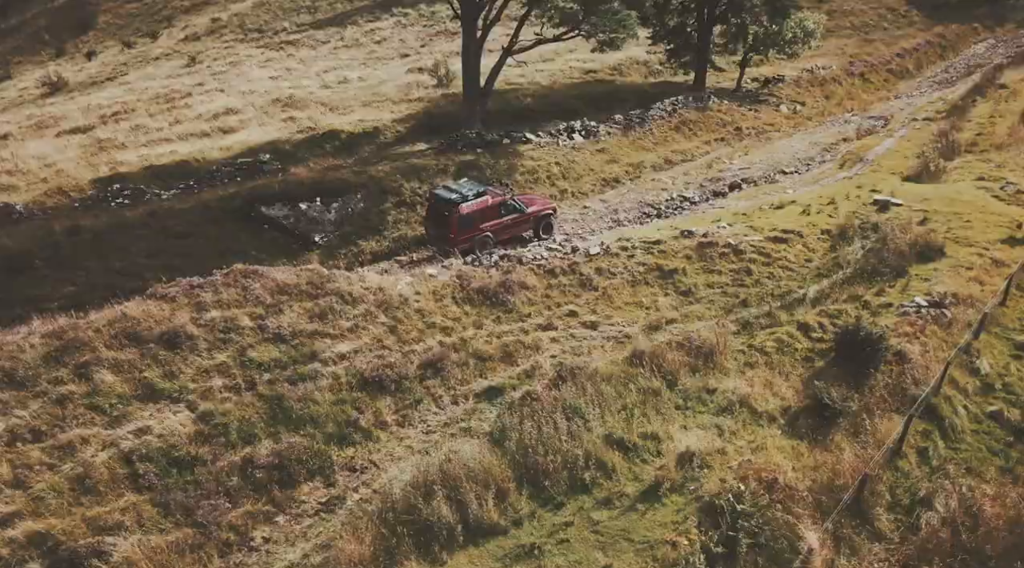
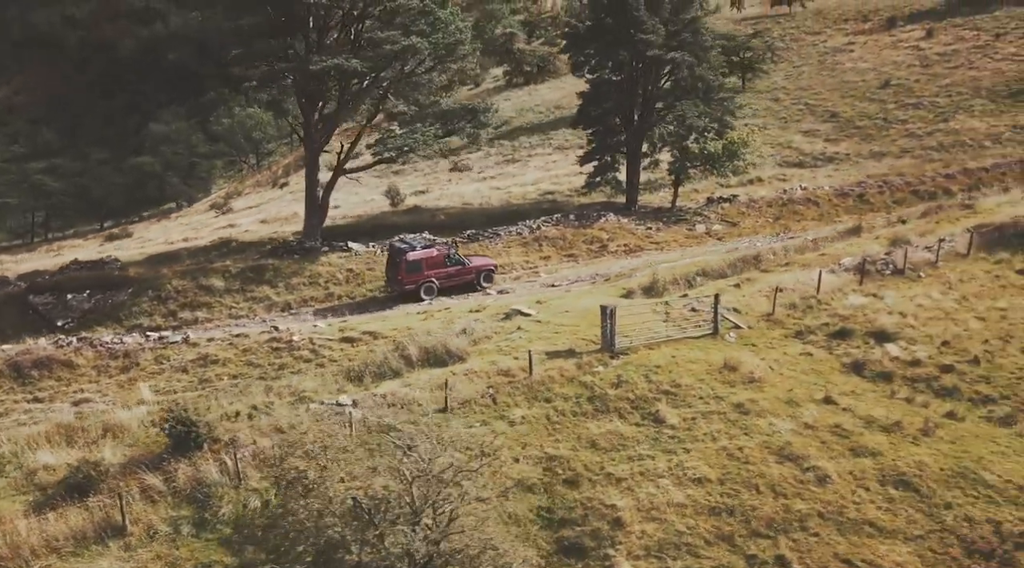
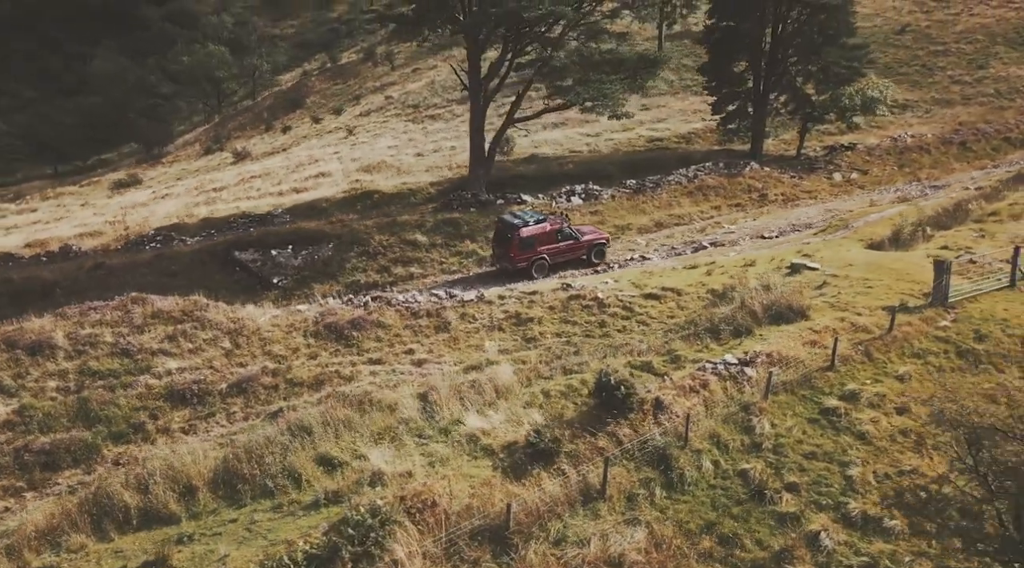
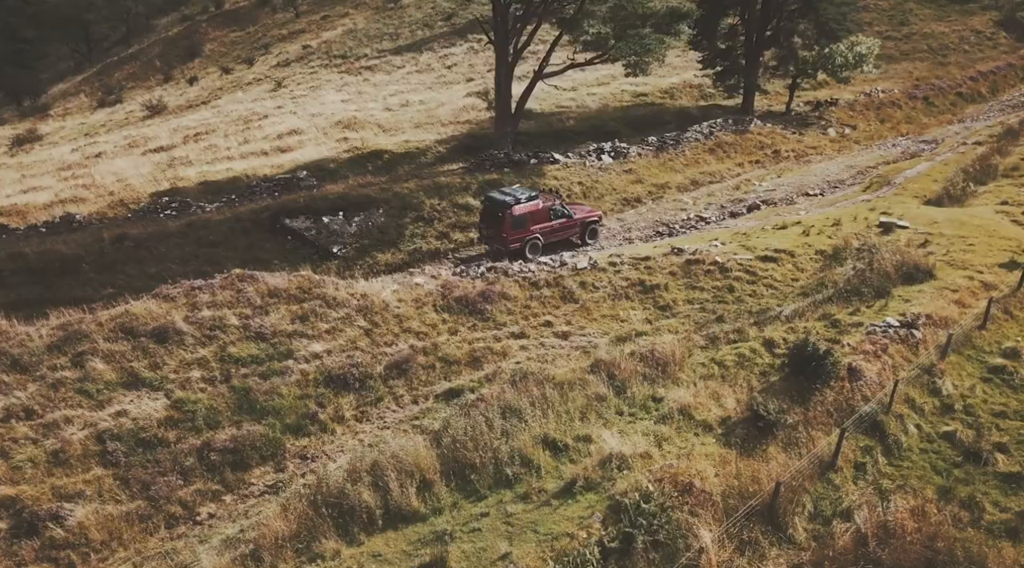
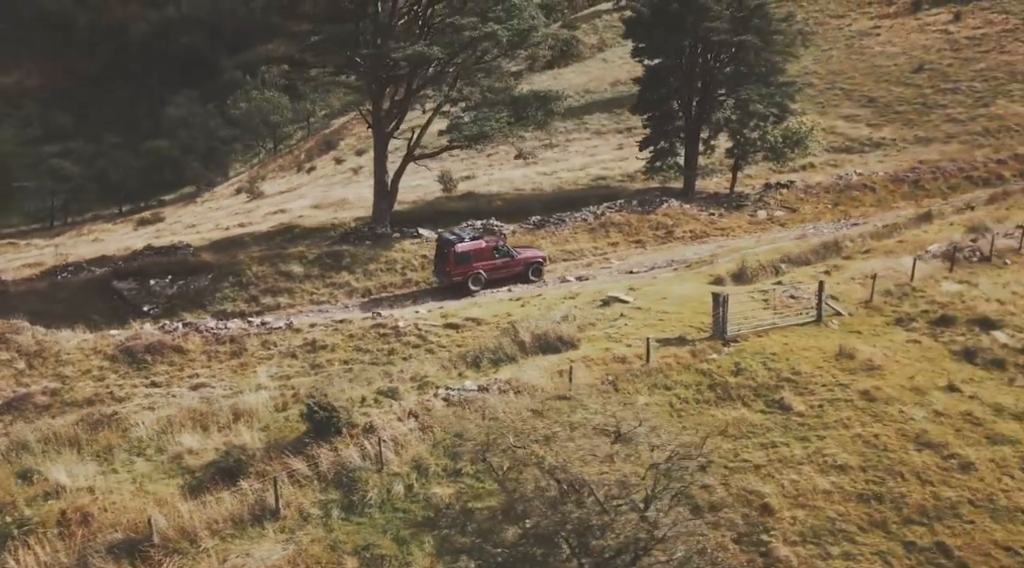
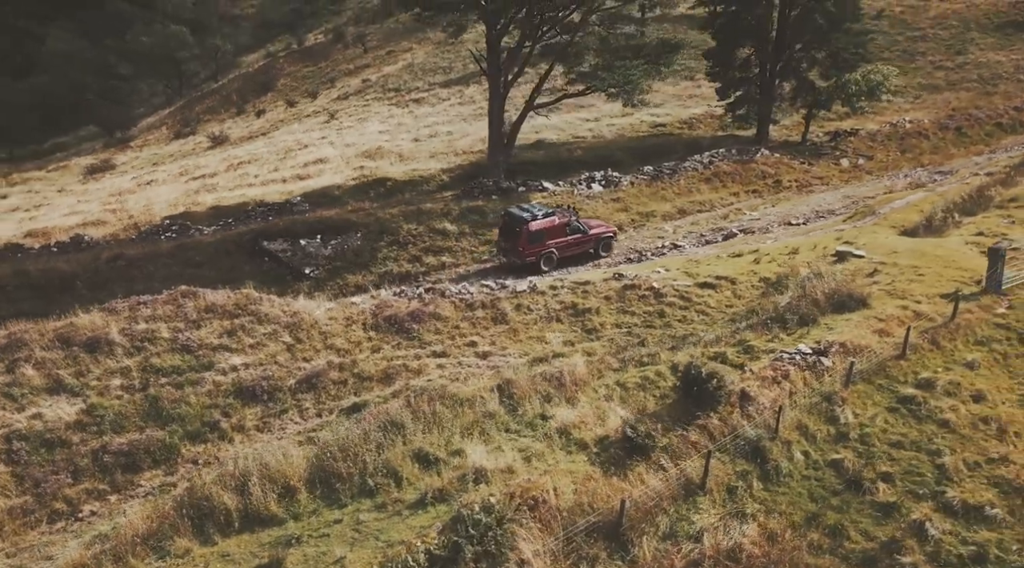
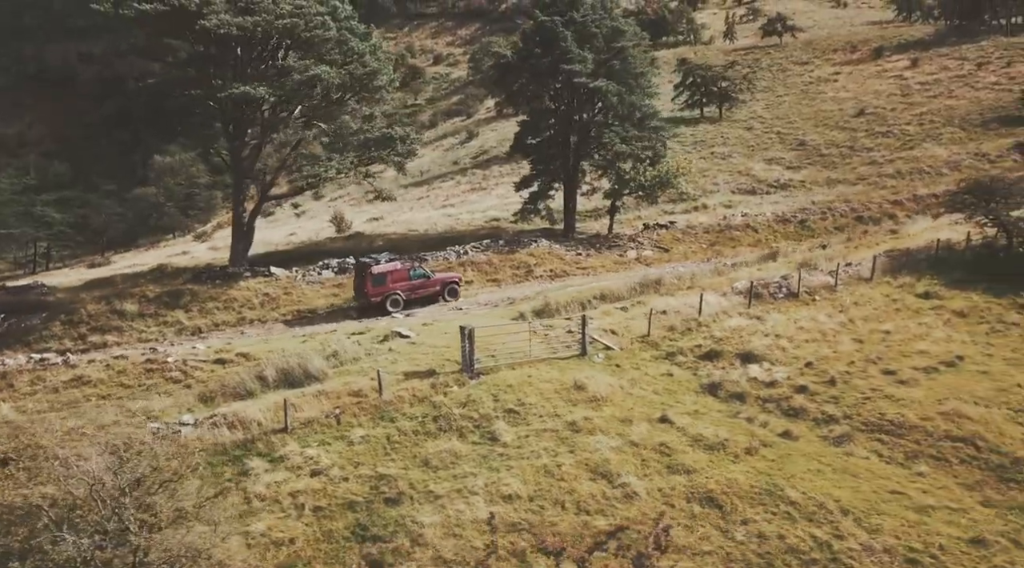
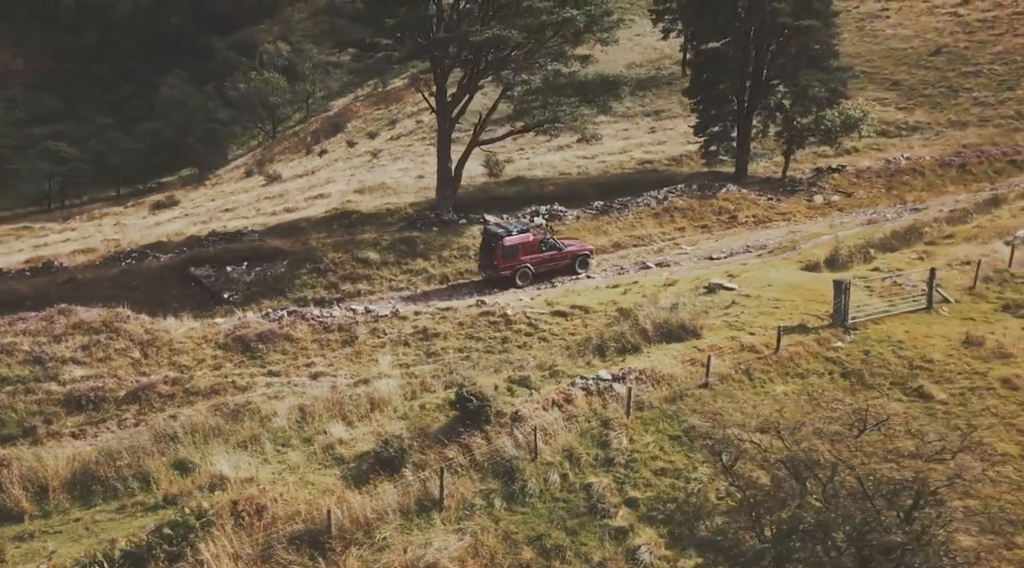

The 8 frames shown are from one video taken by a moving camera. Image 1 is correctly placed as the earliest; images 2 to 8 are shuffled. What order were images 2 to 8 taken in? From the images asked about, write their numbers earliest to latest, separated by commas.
4, 6, 3, 8, 5, 2, 7
